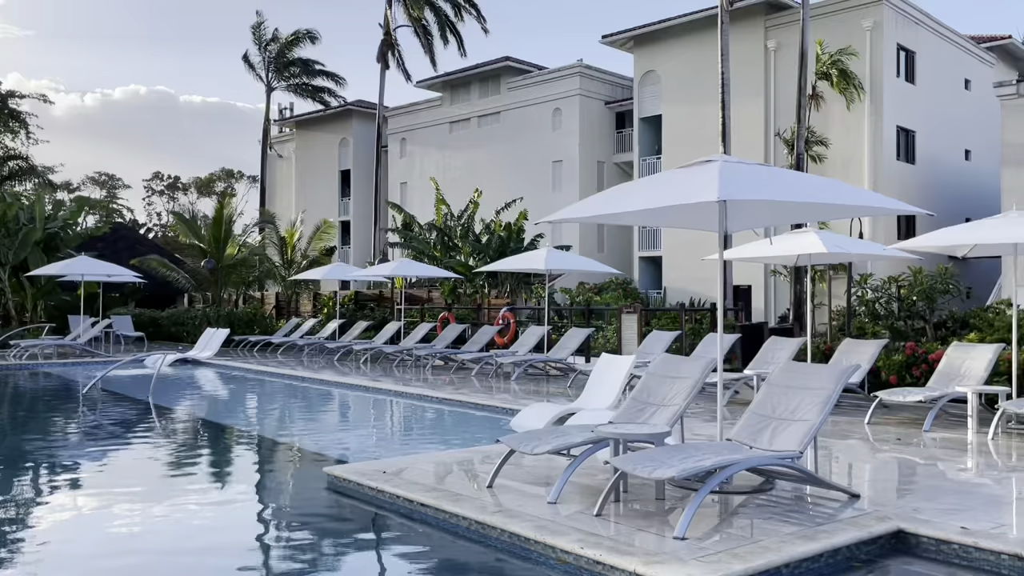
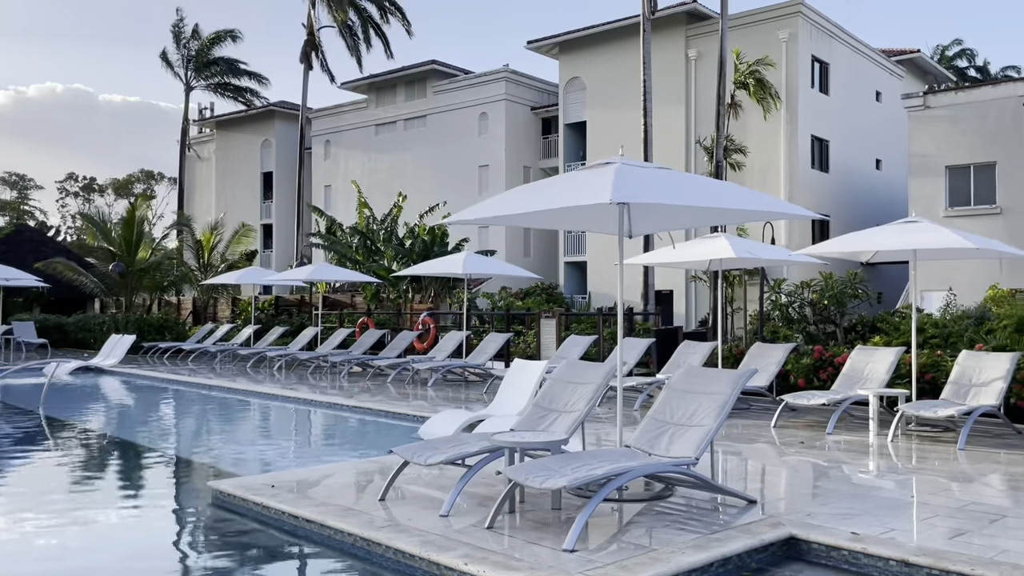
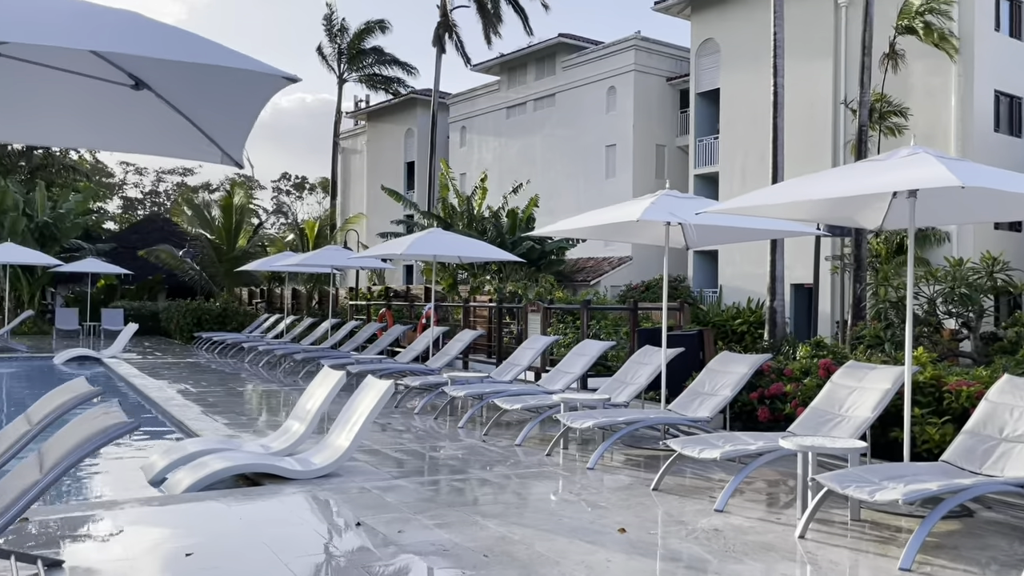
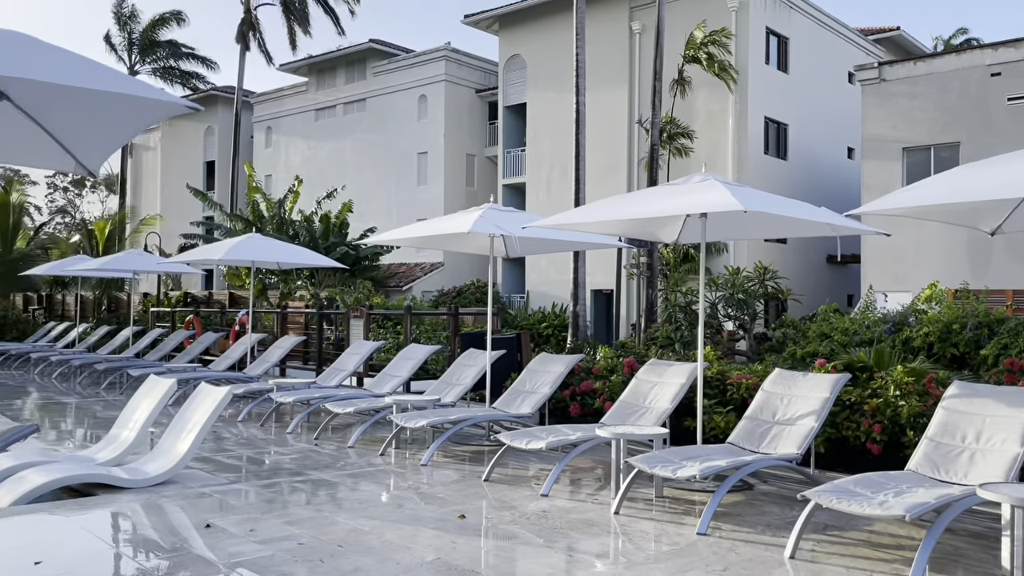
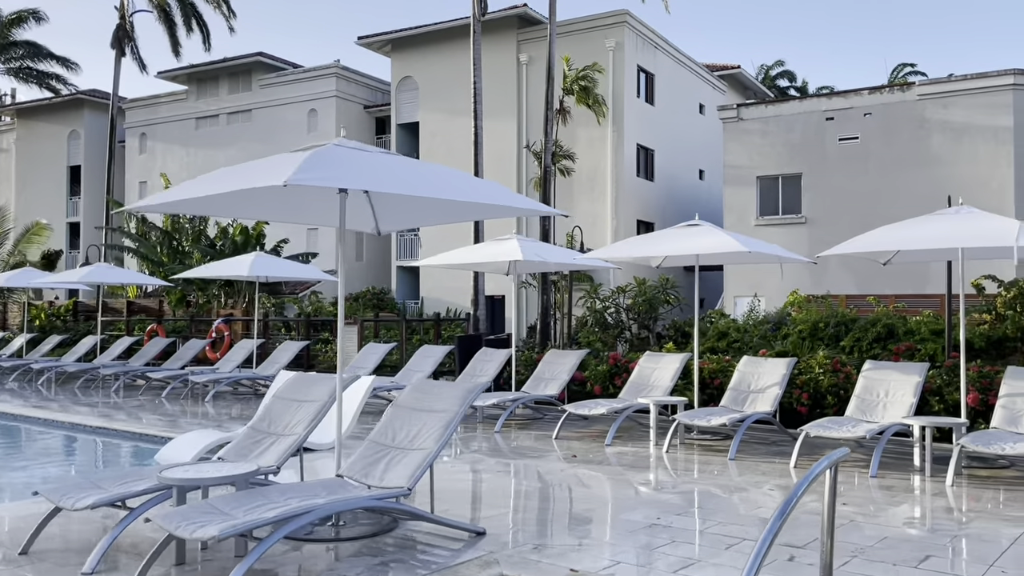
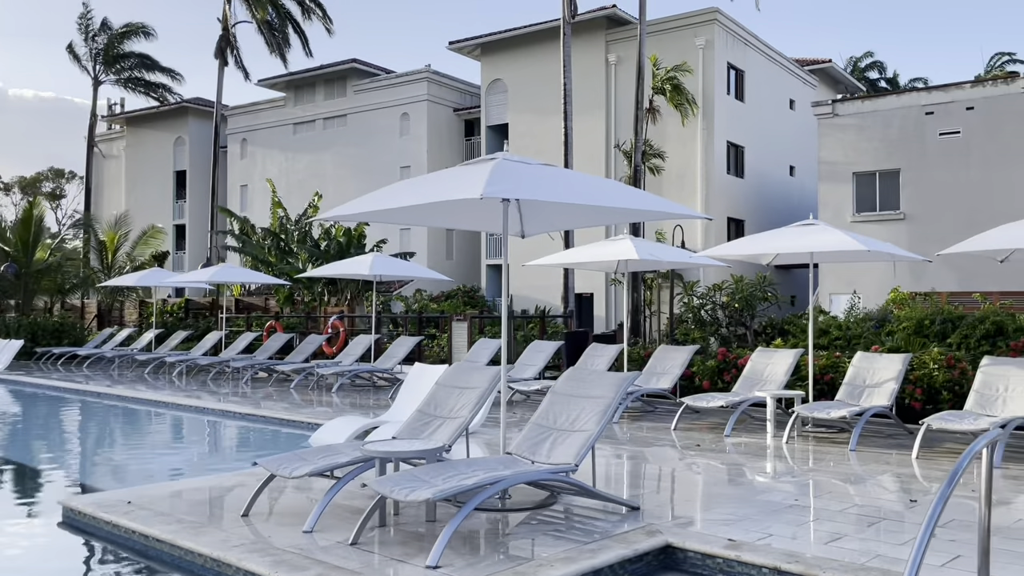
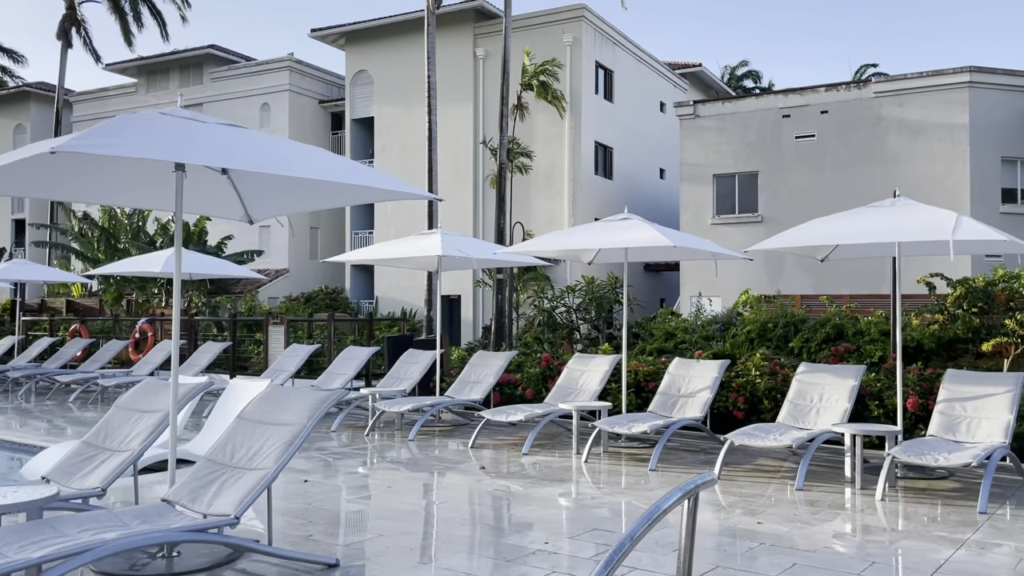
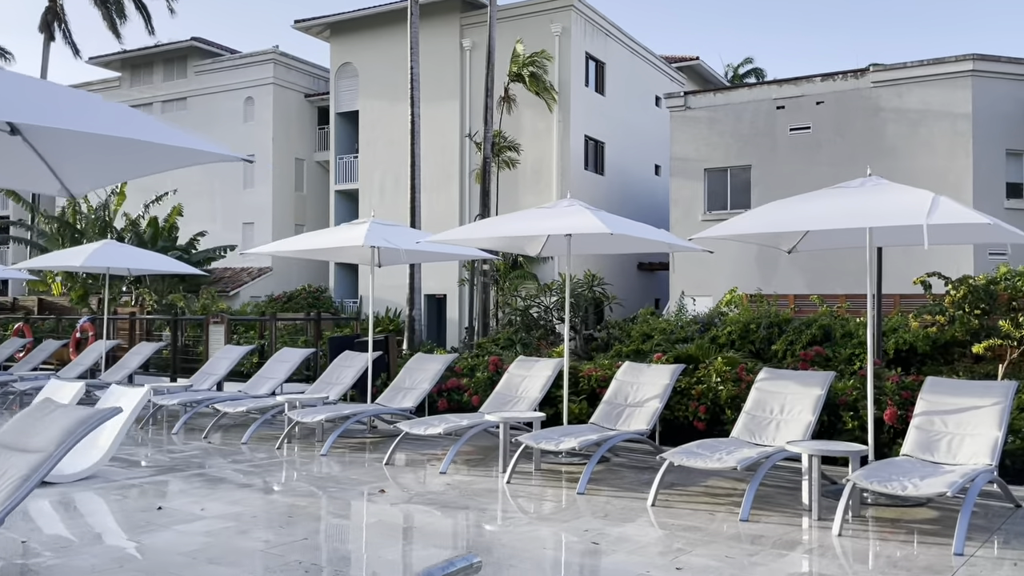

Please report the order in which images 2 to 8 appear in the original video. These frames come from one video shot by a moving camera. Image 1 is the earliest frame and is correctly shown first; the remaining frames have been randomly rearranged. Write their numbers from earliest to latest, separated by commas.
2, 6, 5, 7, 8, 4, 3
